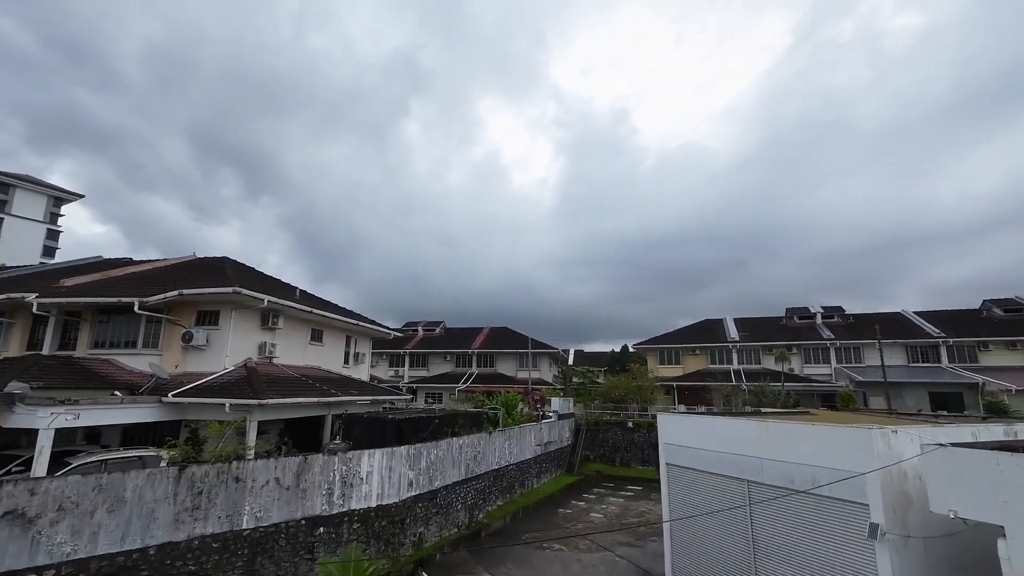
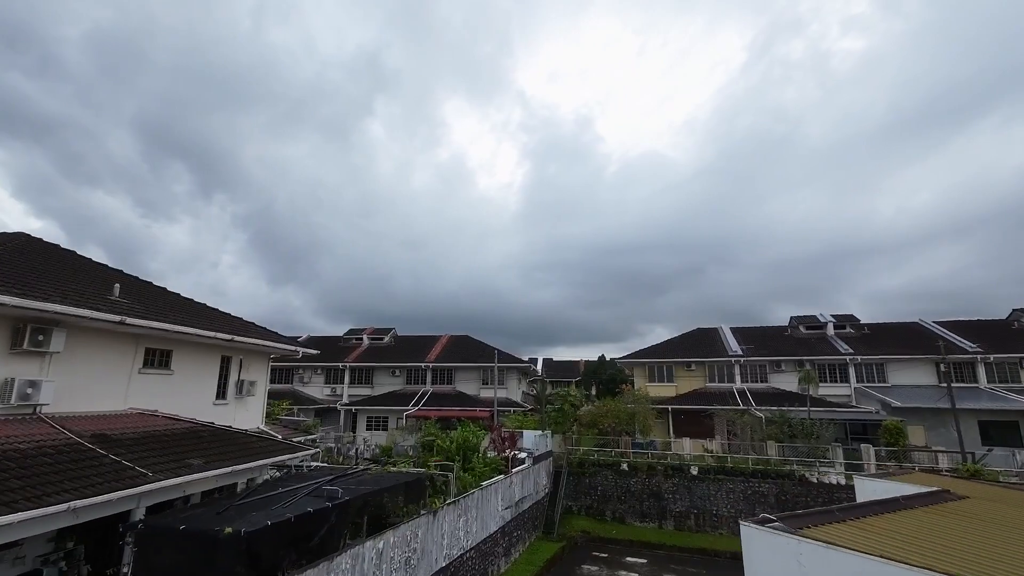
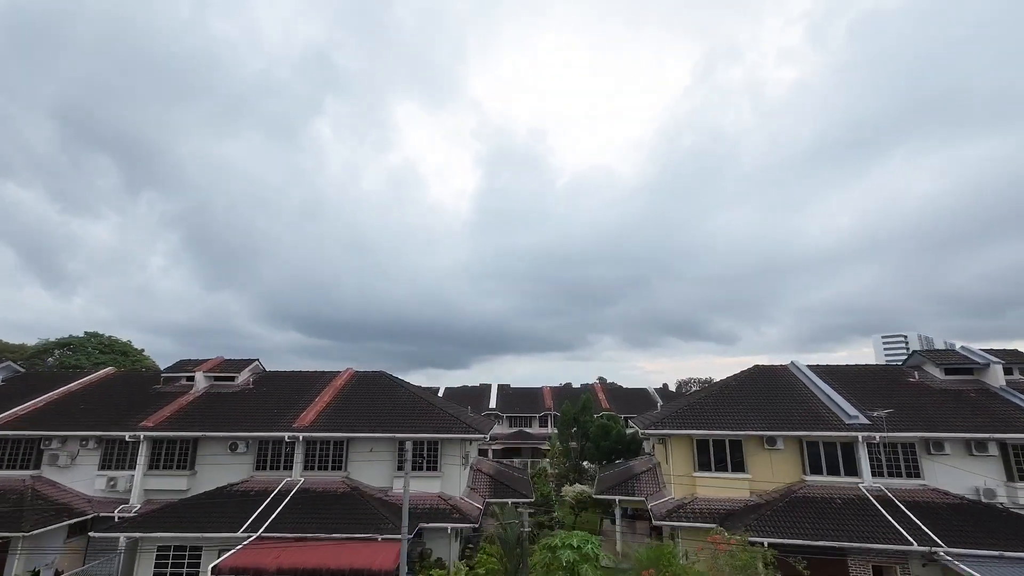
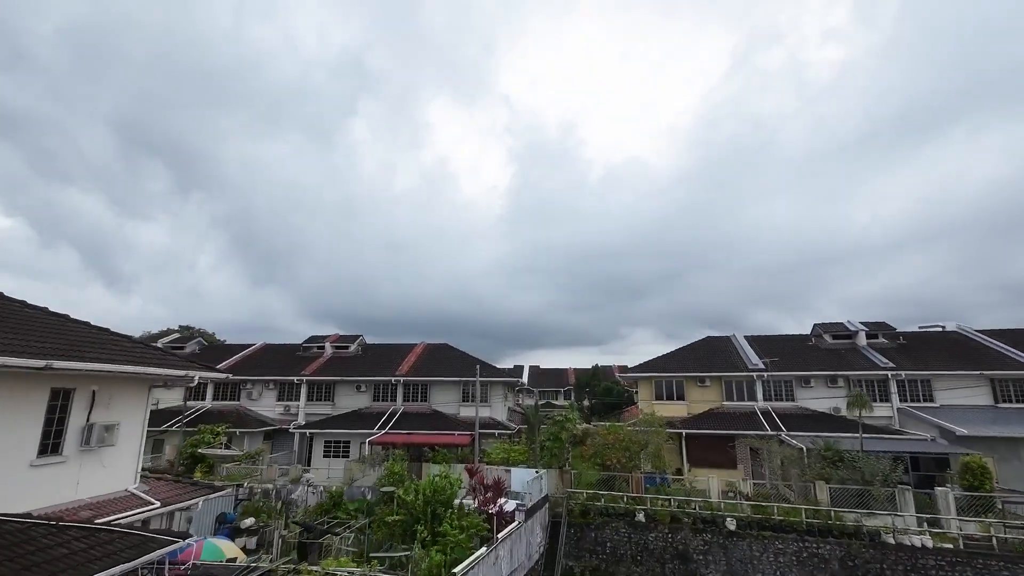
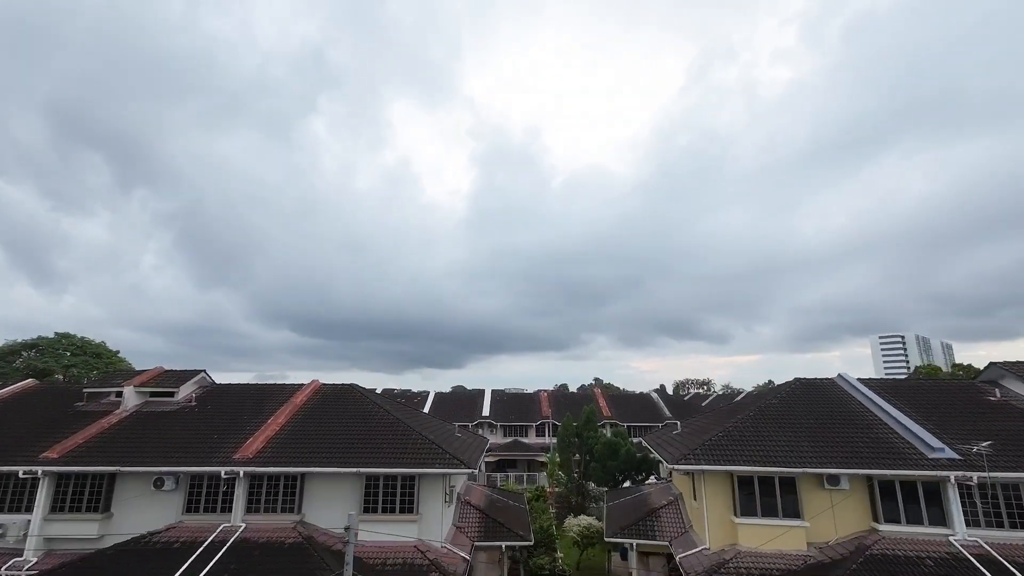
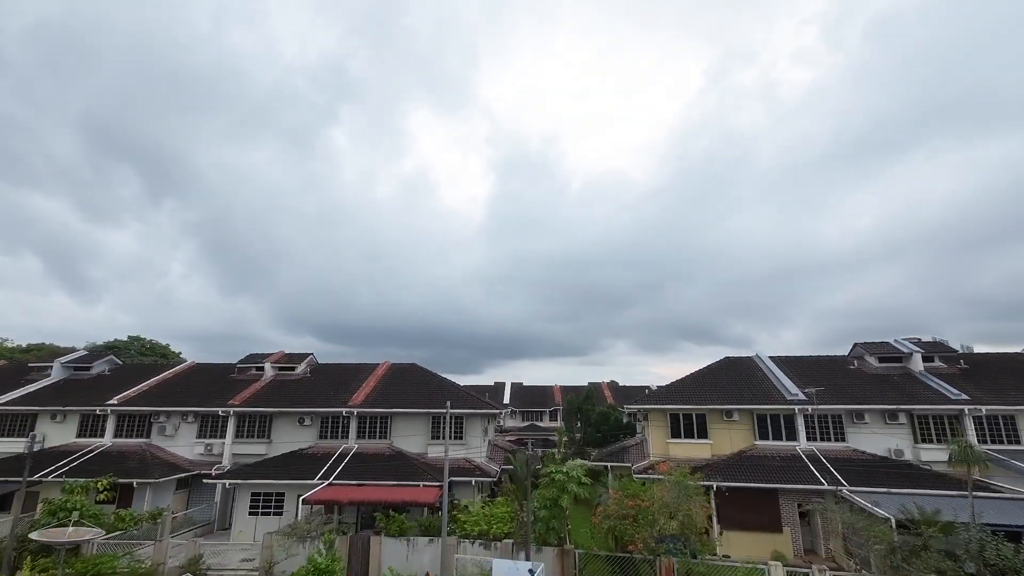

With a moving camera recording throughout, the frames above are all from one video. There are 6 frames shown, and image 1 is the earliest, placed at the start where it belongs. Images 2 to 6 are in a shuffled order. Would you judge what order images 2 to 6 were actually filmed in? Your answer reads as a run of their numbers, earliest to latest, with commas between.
2, 4, 6, 3, 5
